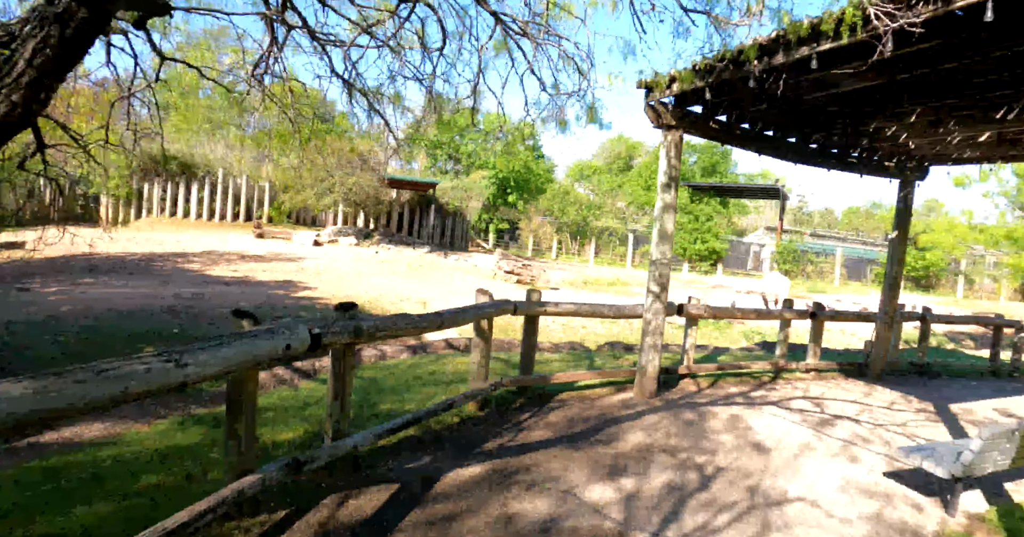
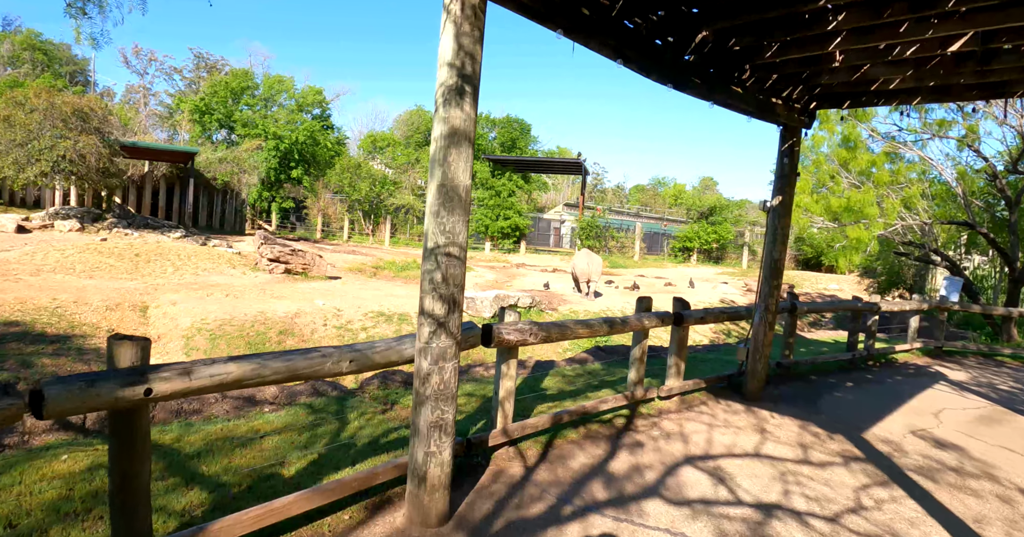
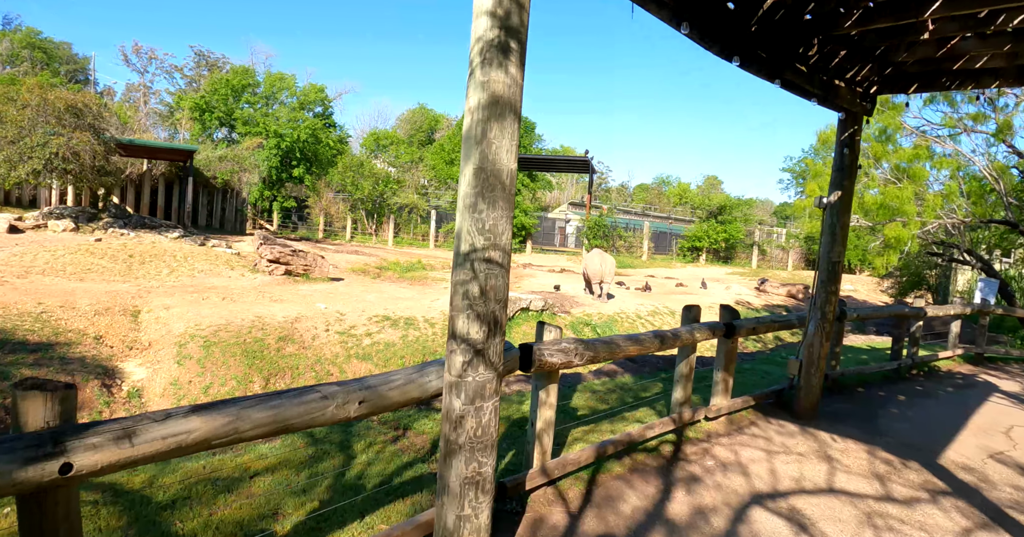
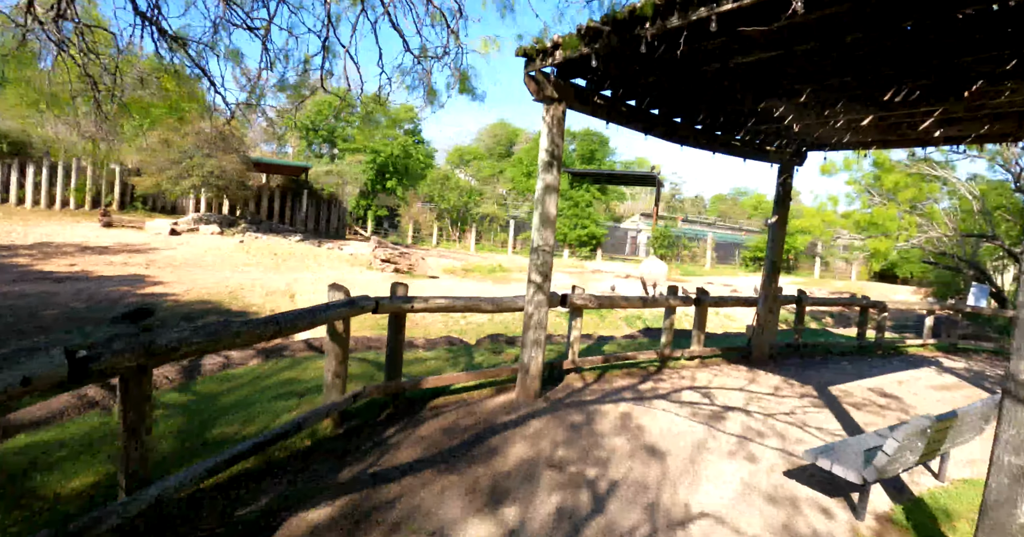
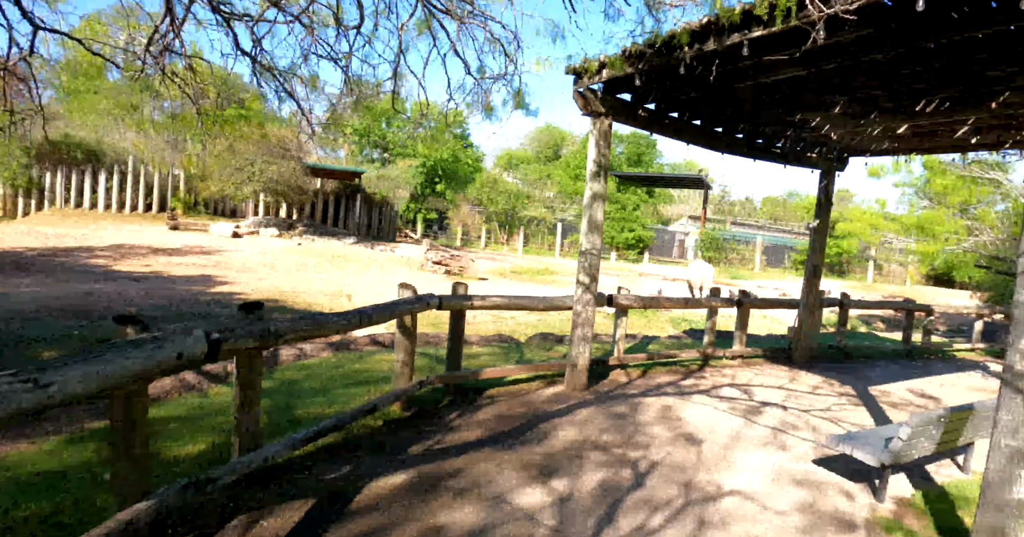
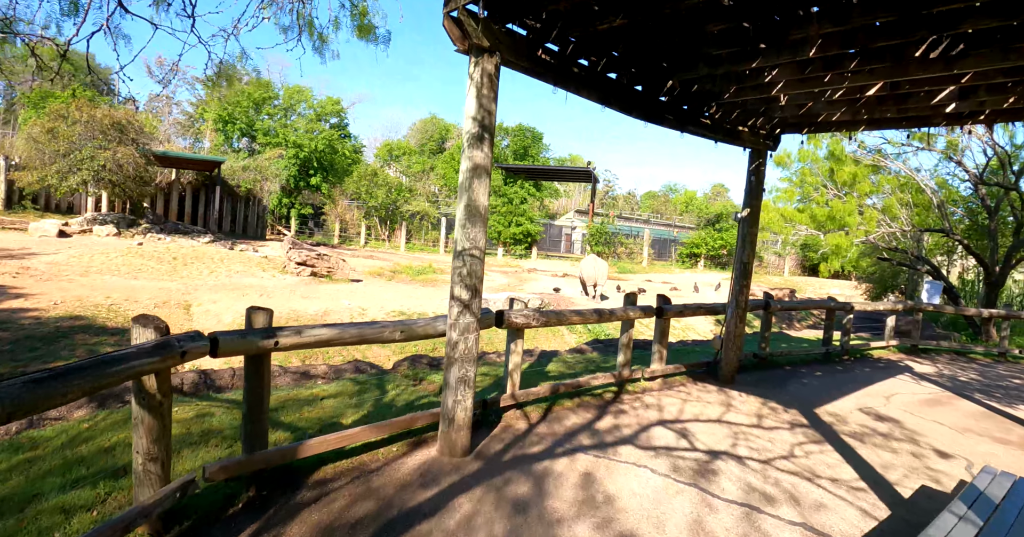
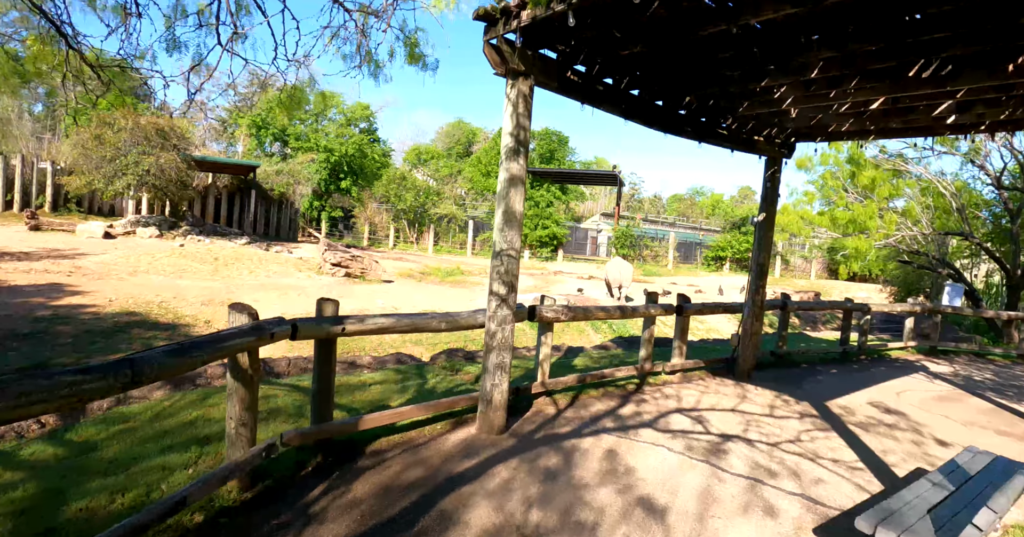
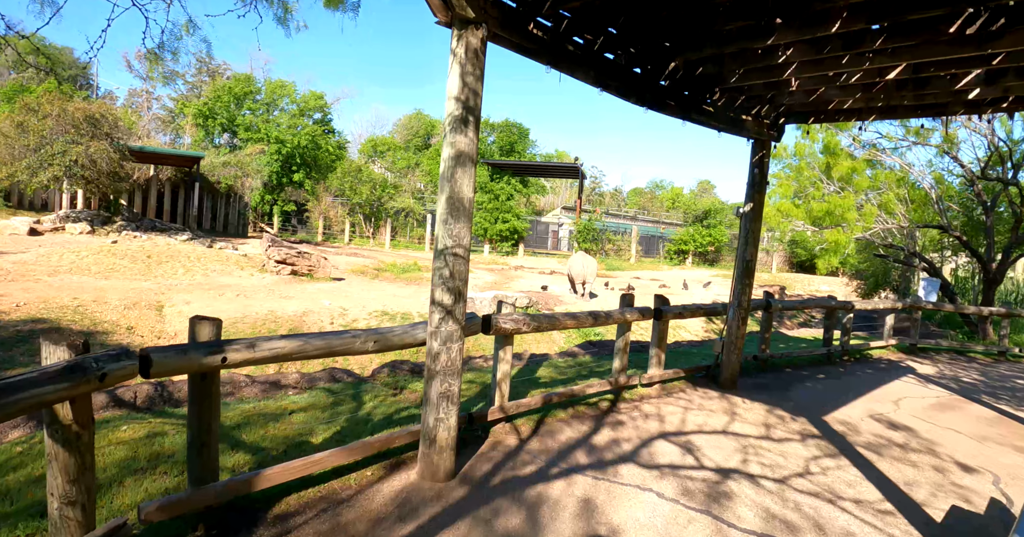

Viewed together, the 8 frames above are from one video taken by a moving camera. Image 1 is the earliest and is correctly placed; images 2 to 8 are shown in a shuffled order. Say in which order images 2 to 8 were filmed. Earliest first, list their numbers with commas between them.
5, 4, 7, 6, 8, 2, 3
